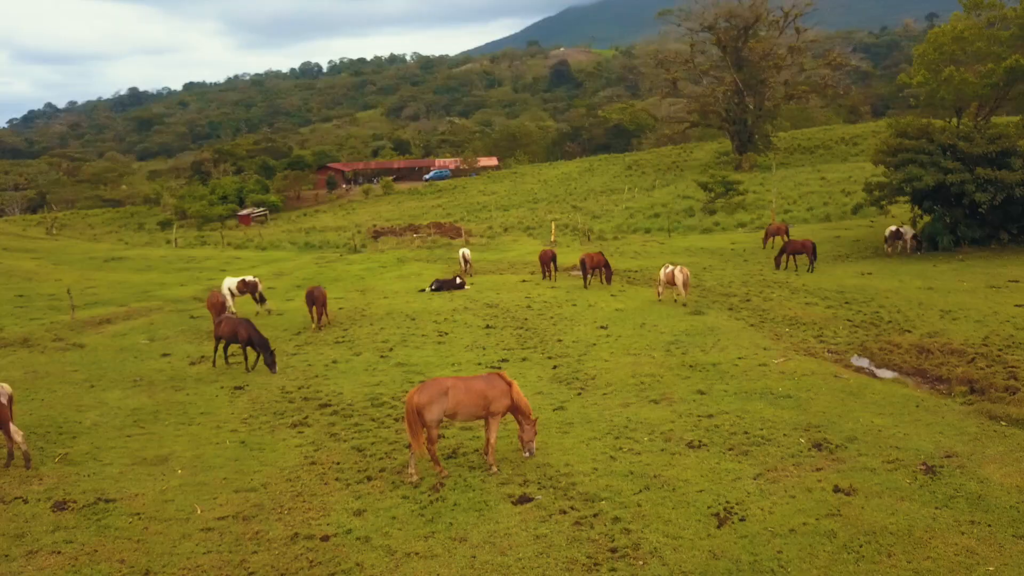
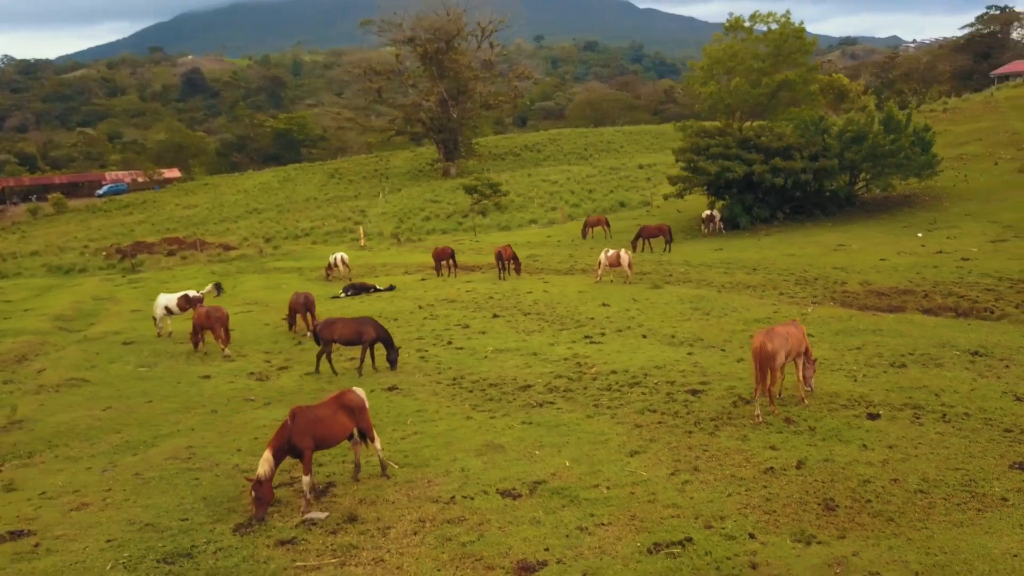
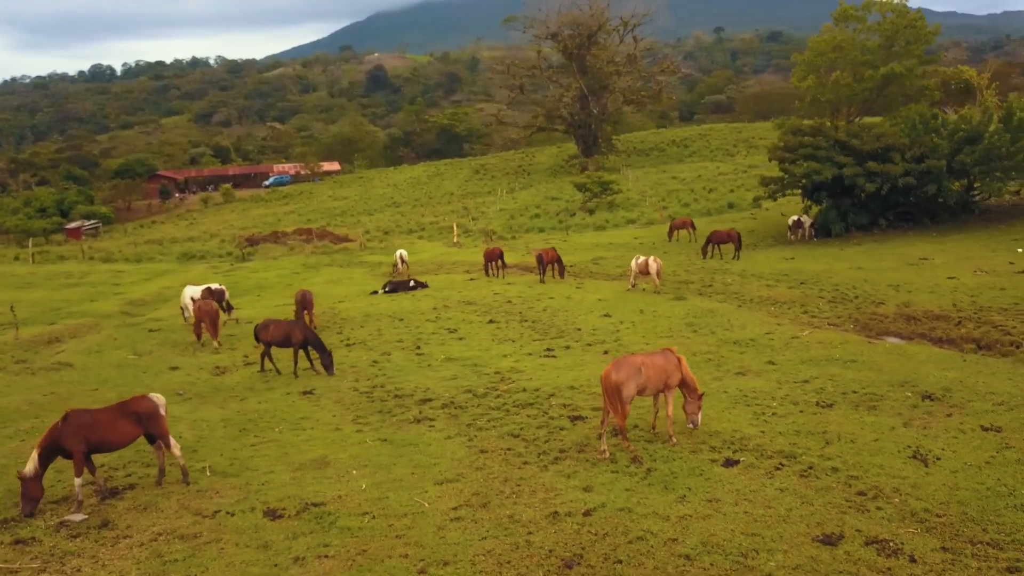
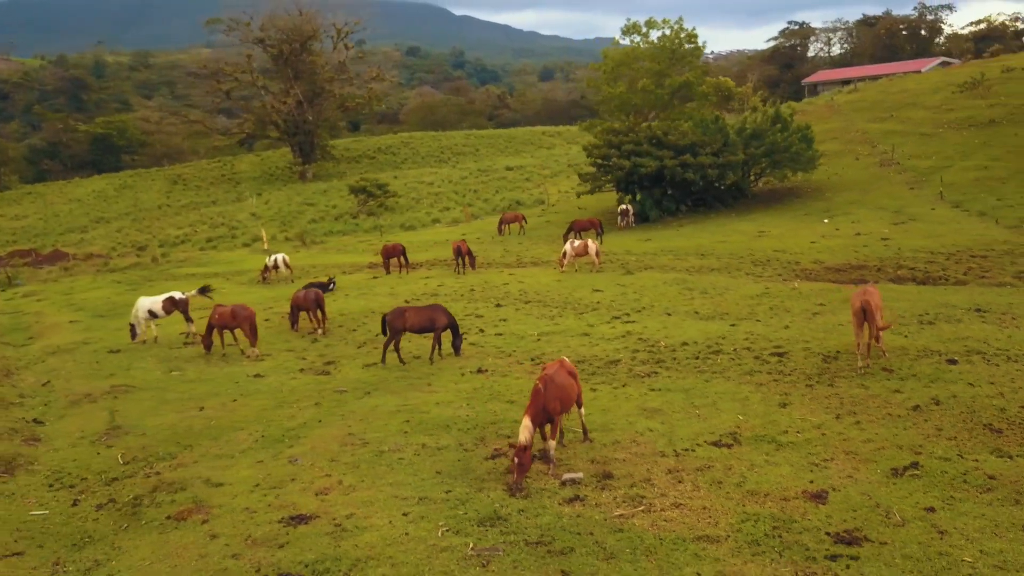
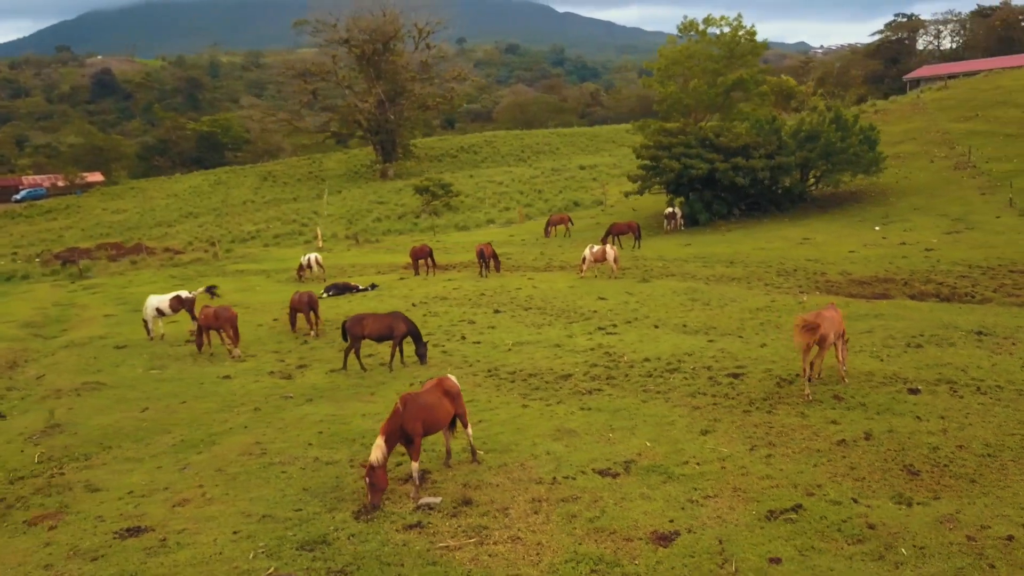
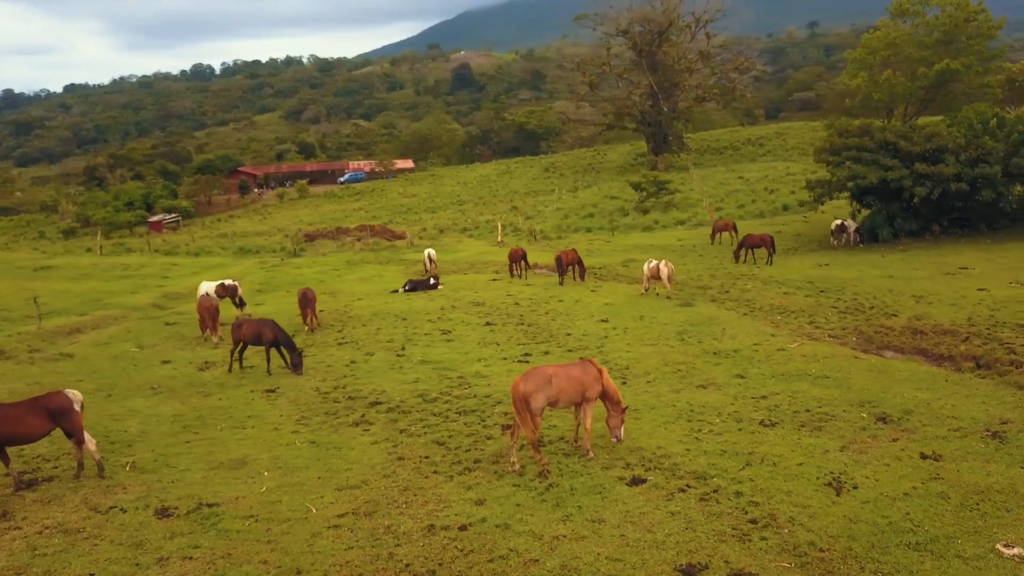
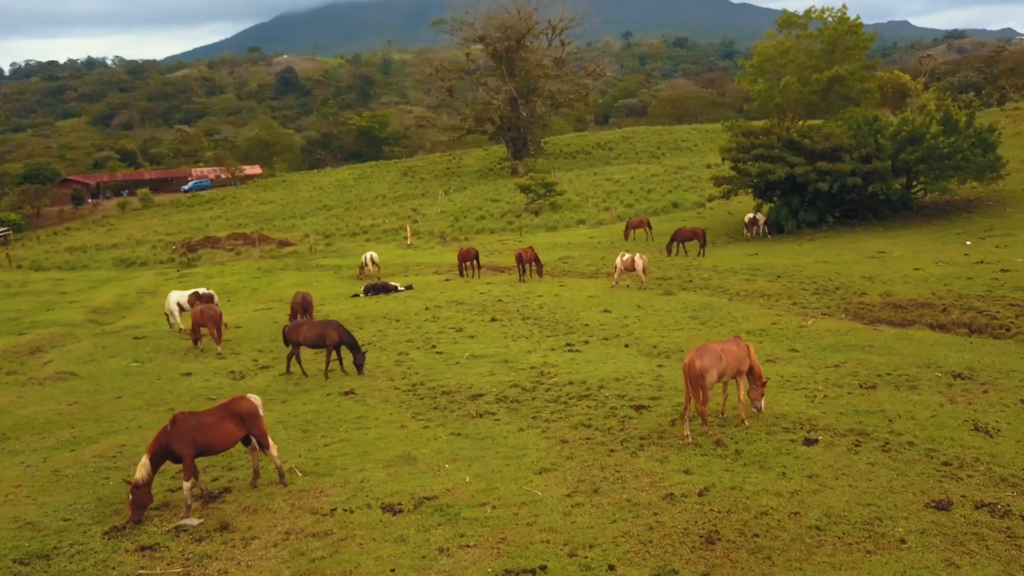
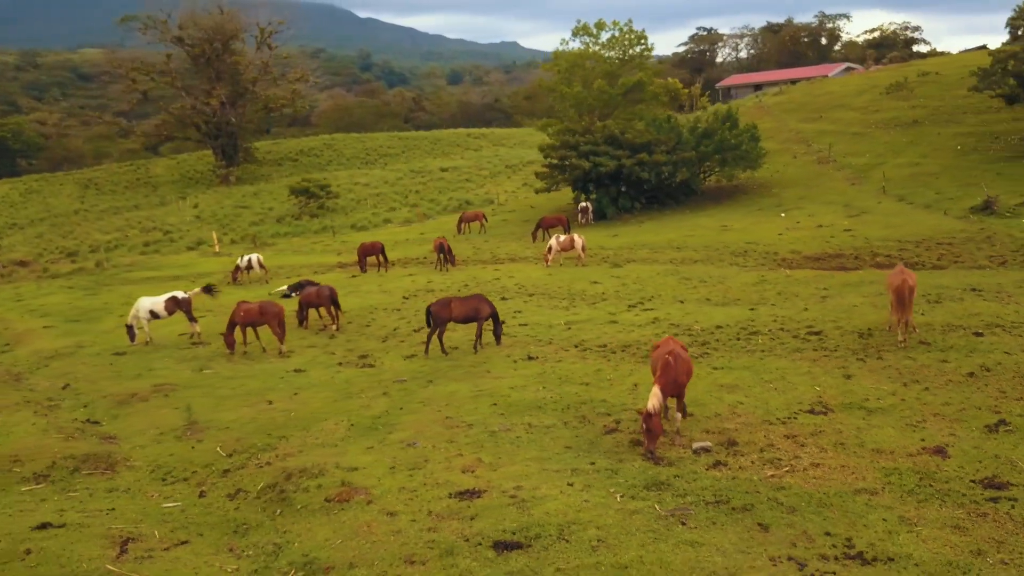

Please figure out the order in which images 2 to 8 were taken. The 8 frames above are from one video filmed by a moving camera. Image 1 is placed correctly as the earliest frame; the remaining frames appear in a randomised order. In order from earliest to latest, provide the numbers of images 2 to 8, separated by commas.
6, 3, 7, 2, 5, 4, 8
